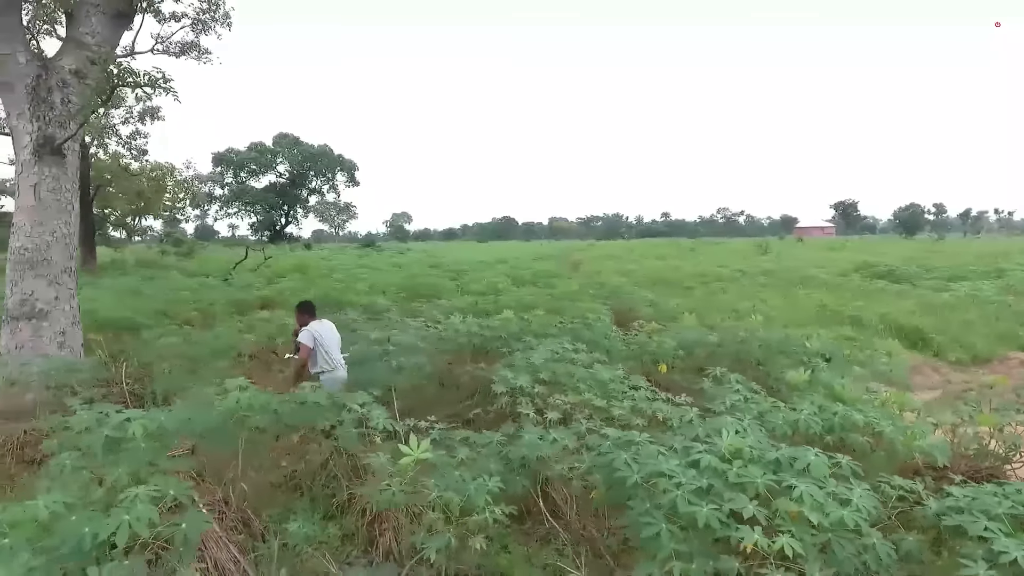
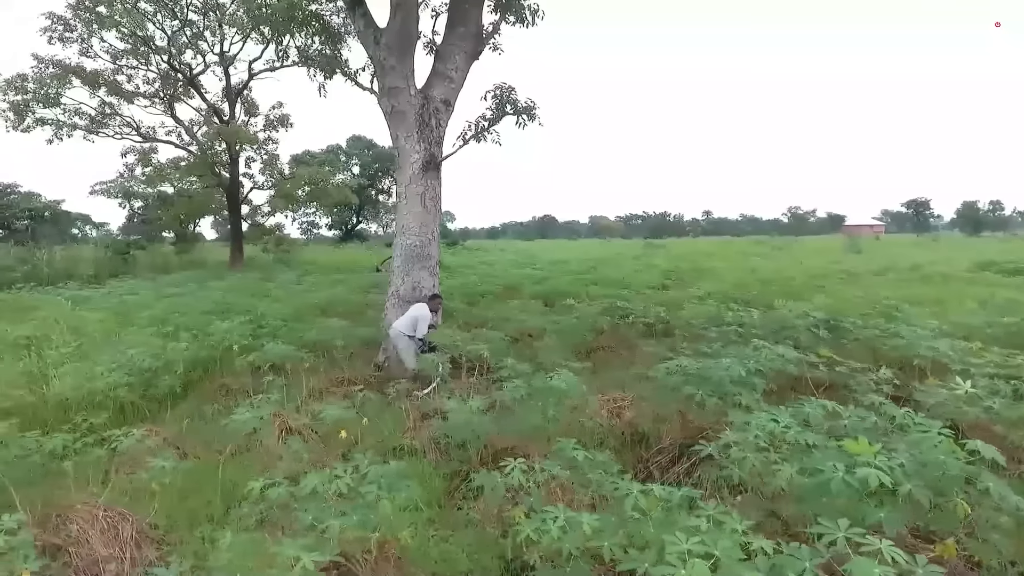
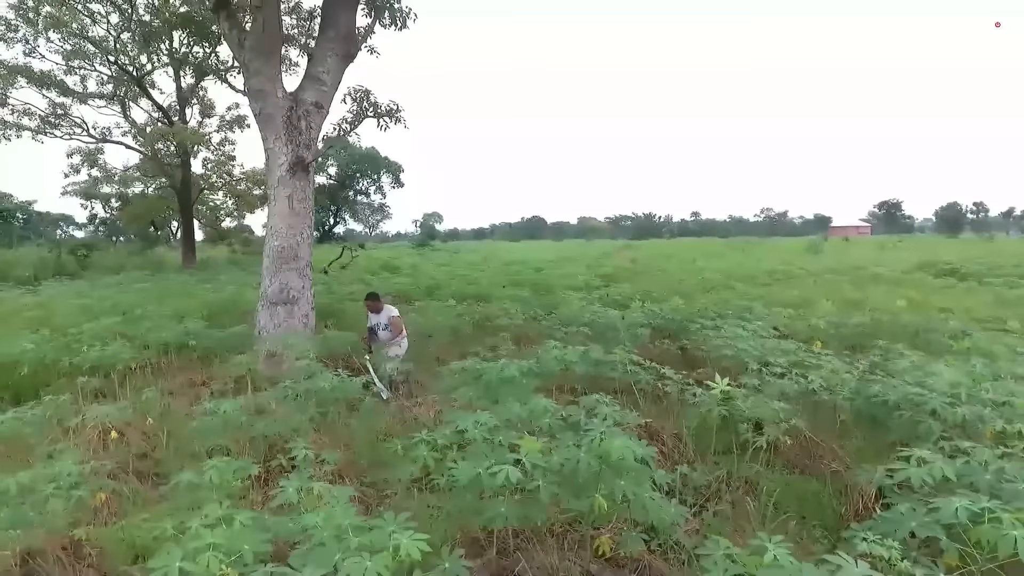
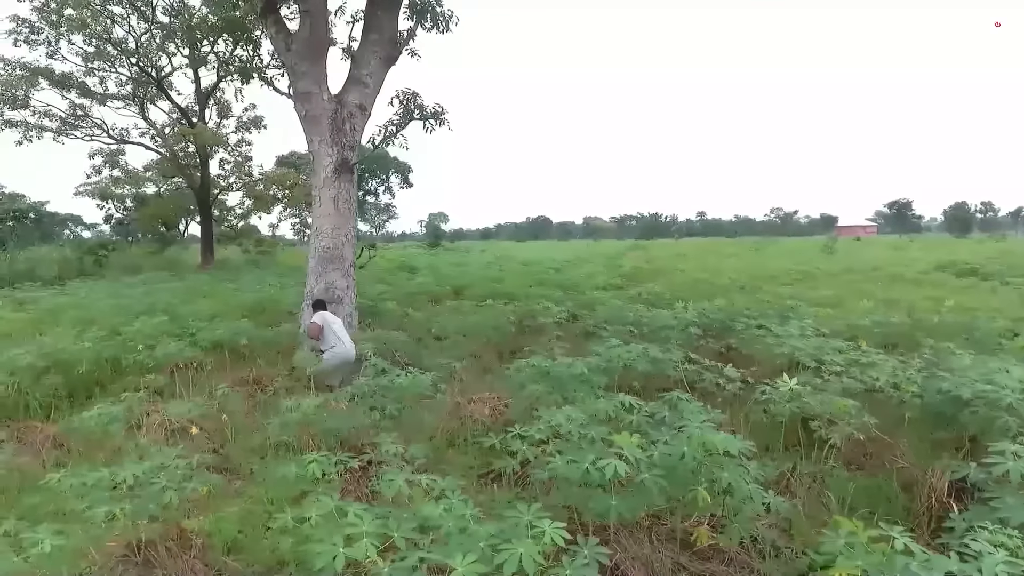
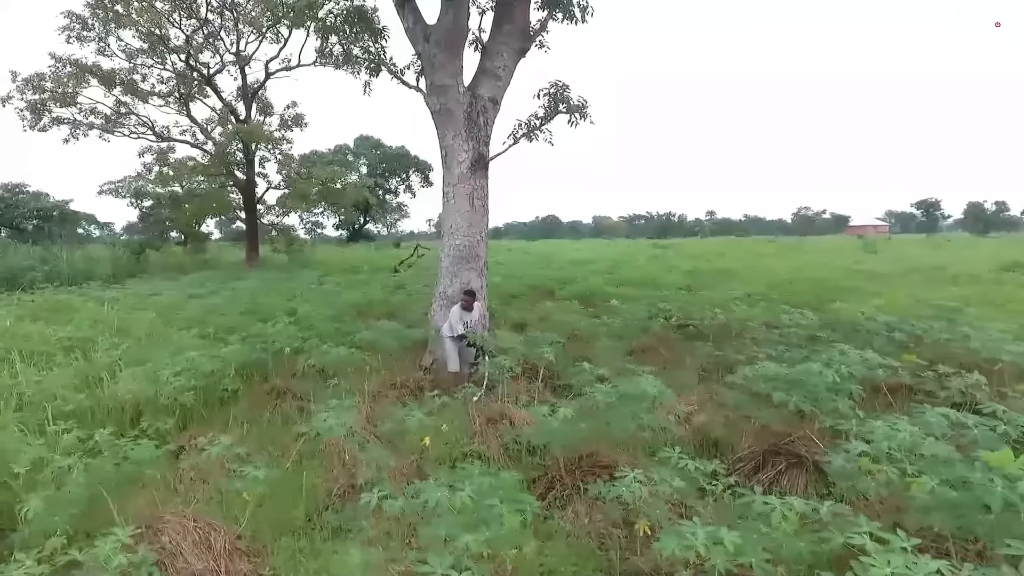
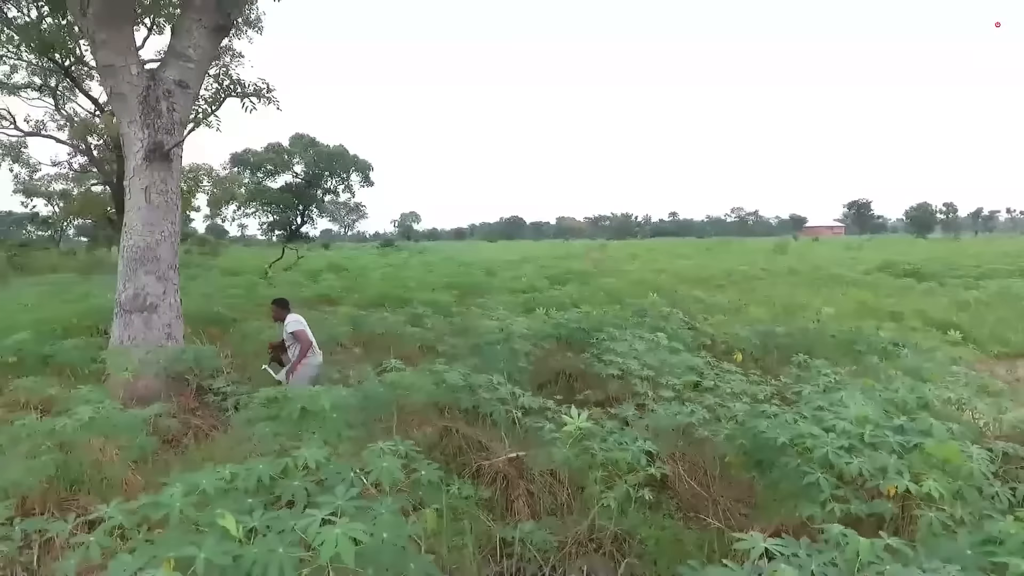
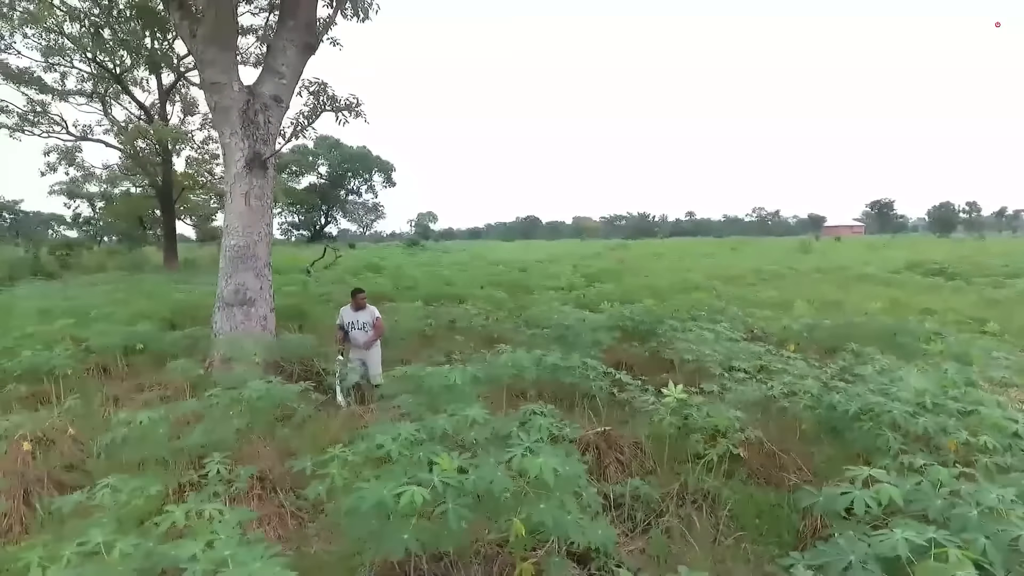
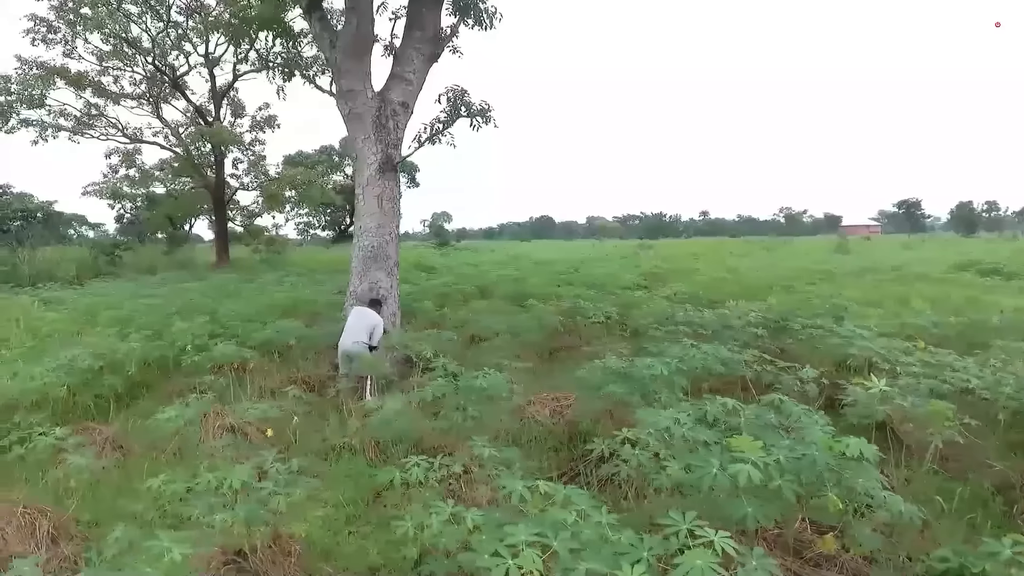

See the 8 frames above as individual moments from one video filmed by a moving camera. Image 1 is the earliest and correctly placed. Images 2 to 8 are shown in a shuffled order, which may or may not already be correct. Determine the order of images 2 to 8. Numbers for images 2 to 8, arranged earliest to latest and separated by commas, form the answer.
6, 7, 3, 4, 8, 2, 5
